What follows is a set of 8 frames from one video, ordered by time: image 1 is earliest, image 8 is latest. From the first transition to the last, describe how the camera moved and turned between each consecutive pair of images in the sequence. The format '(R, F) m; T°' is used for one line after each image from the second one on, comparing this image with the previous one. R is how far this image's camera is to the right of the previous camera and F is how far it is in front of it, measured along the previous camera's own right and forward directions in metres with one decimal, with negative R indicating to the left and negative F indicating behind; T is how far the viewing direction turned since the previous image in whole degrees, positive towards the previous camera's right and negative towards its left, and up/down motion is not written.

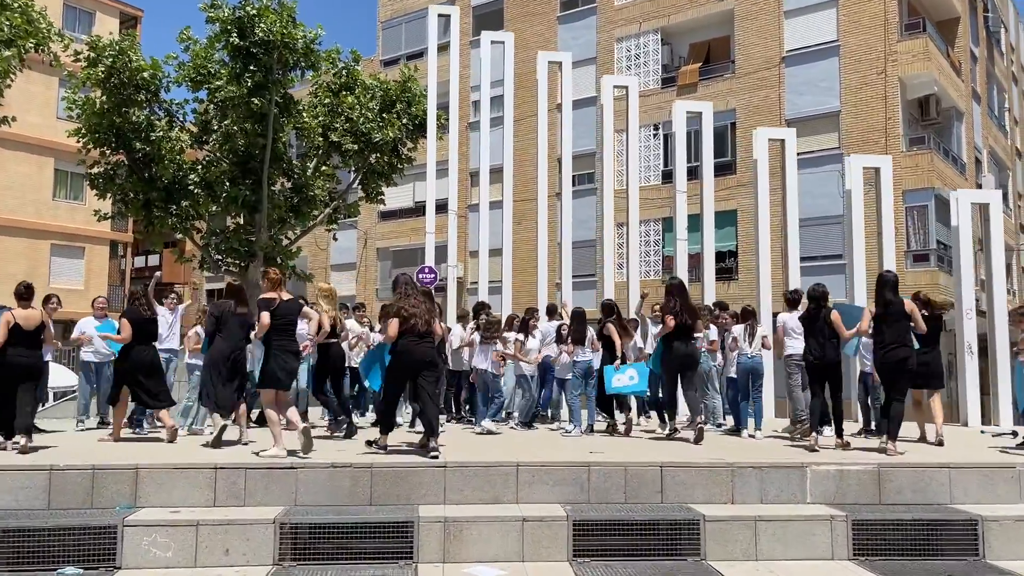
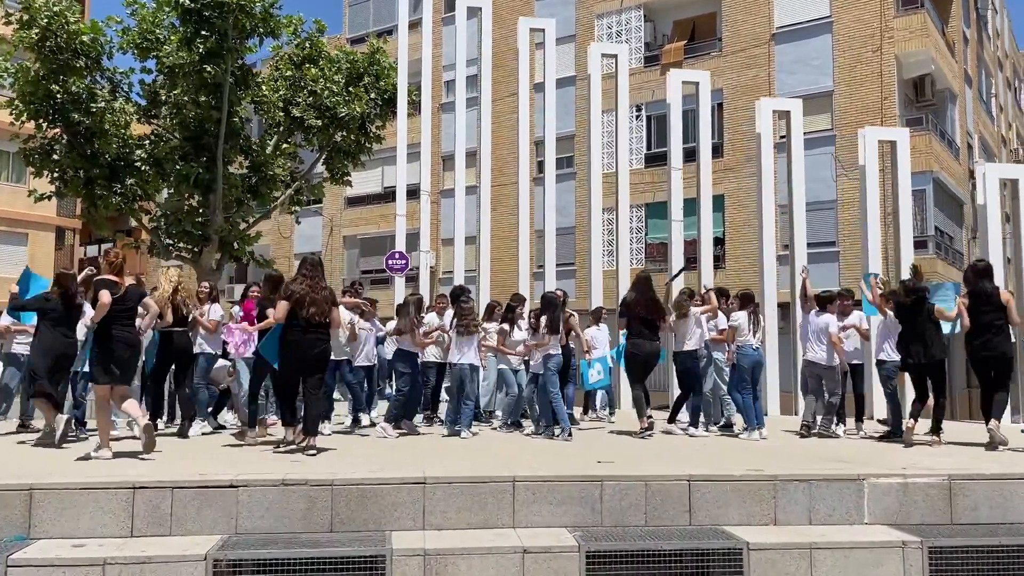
(-0.2, +1.3) m; +2°
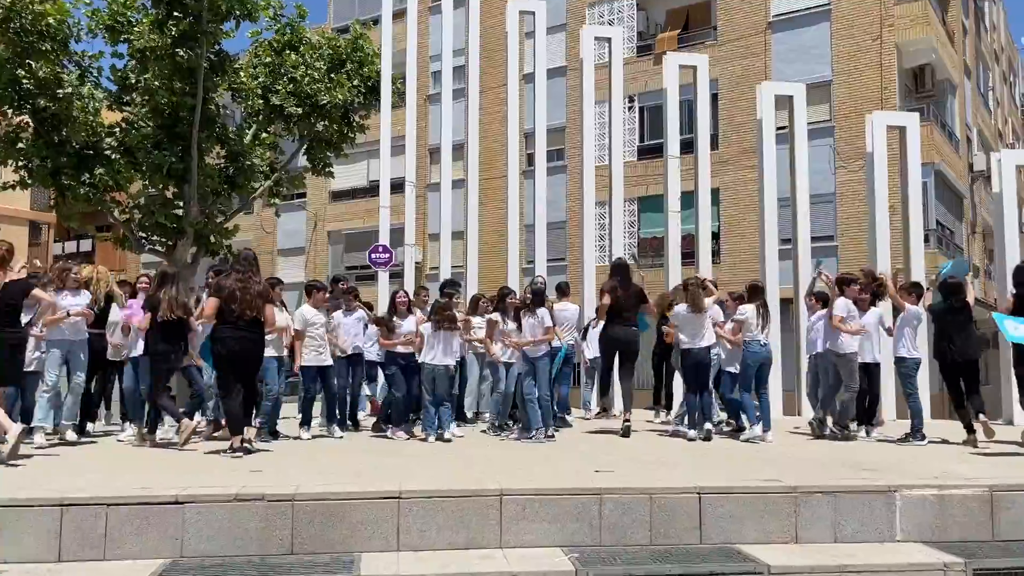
(0.0, +0.7) m; +1°
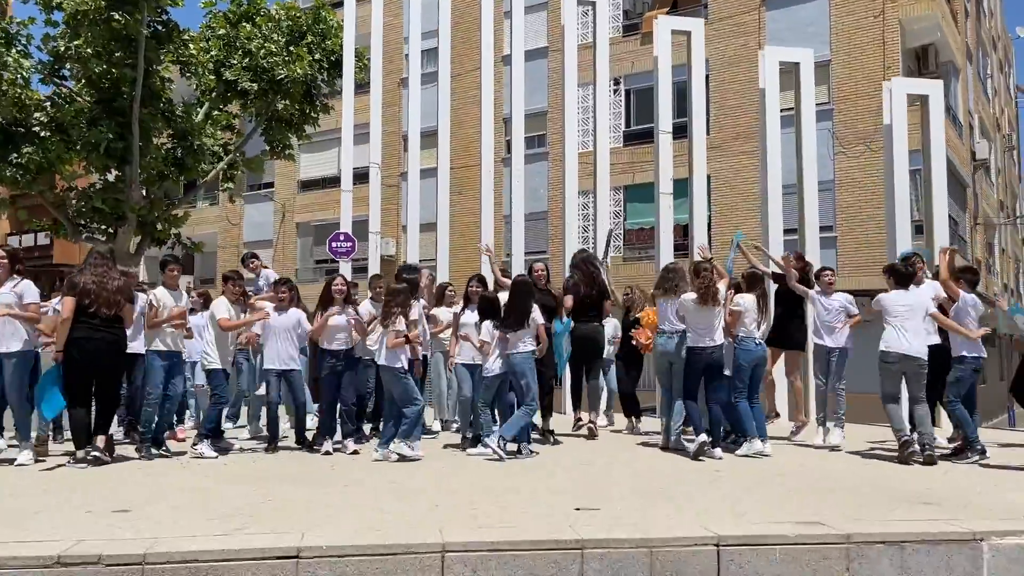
(+0.2, +1.4) m; +1°
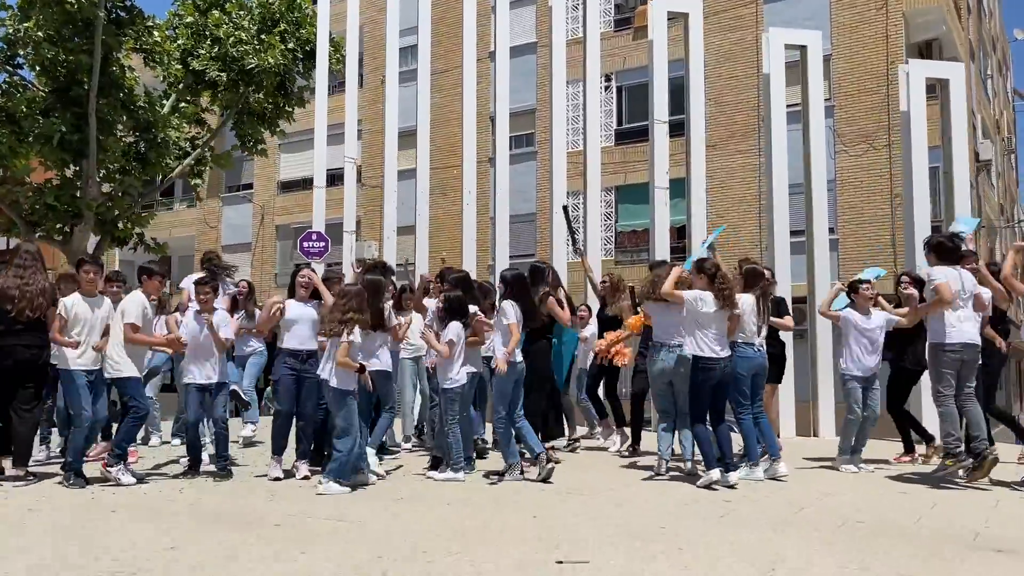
(+0.1, +0.9) m; +1°
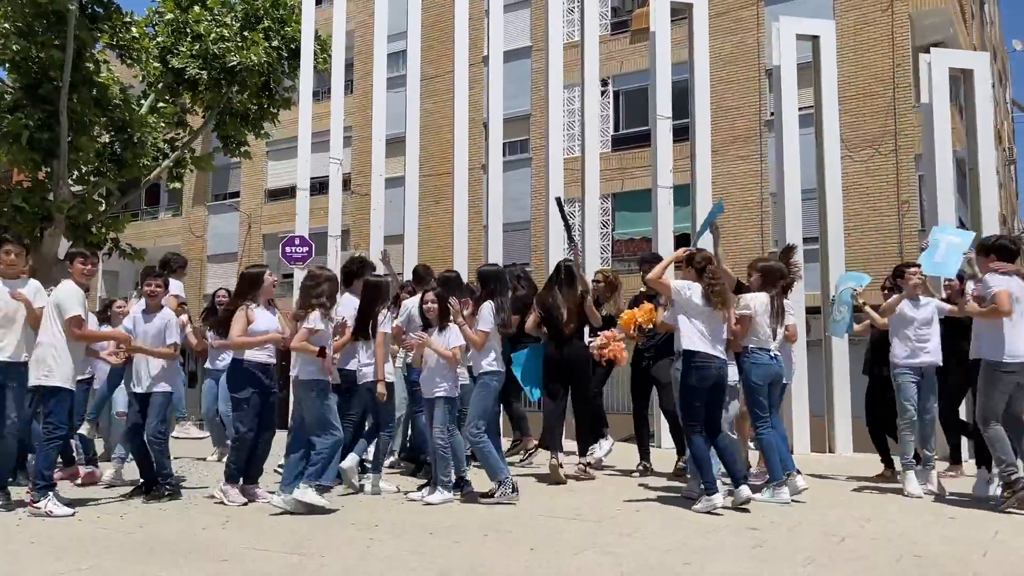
(0.0, +0.7) m; 0°
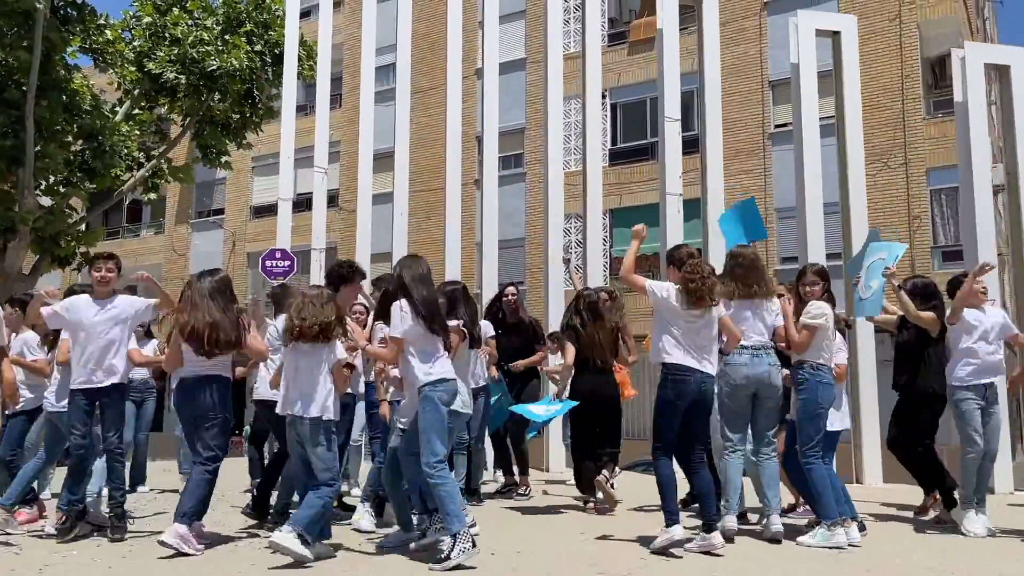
(-0.1, +0.8) m; +1°
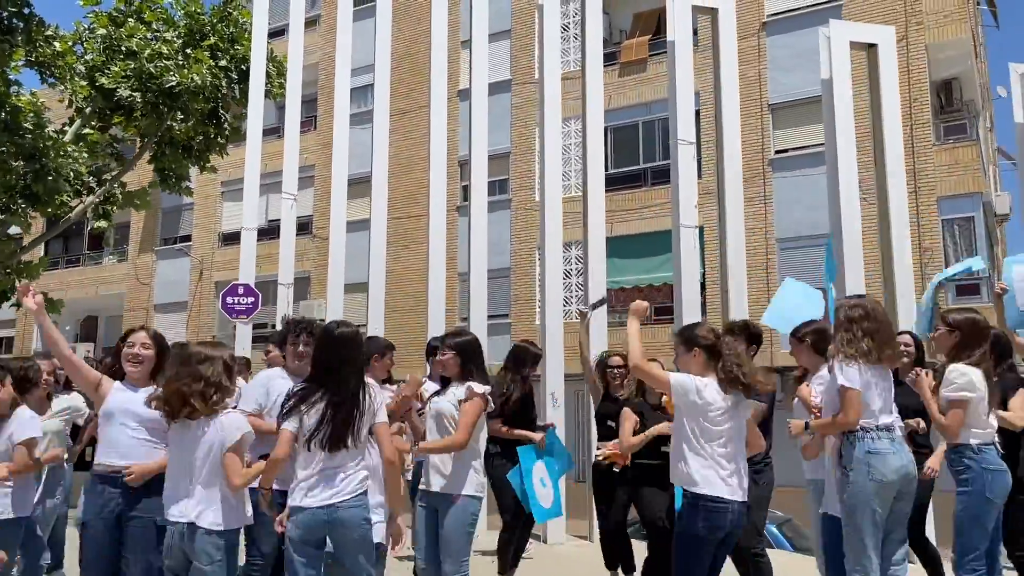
(-0.1, +1.1) m; +2°
